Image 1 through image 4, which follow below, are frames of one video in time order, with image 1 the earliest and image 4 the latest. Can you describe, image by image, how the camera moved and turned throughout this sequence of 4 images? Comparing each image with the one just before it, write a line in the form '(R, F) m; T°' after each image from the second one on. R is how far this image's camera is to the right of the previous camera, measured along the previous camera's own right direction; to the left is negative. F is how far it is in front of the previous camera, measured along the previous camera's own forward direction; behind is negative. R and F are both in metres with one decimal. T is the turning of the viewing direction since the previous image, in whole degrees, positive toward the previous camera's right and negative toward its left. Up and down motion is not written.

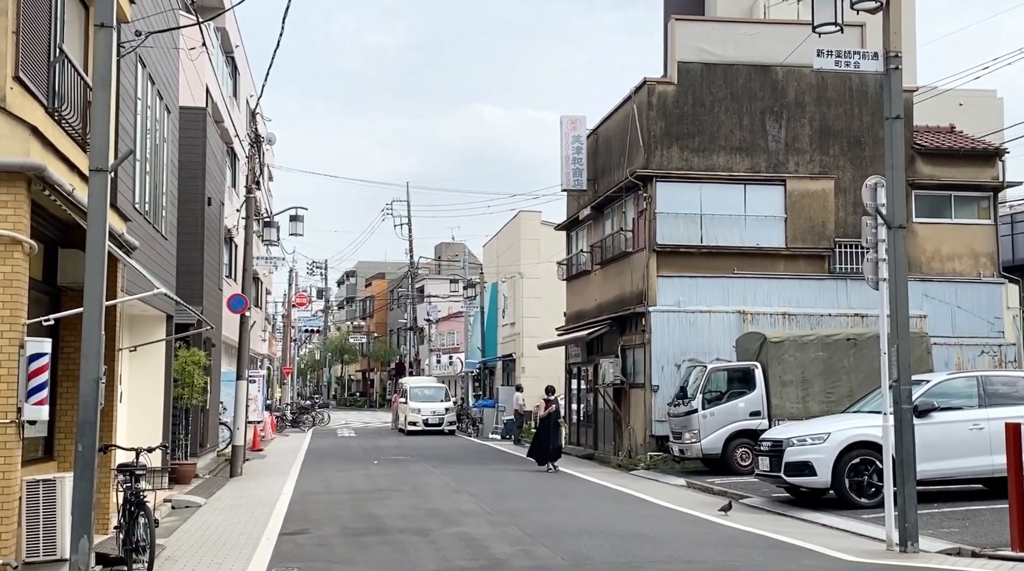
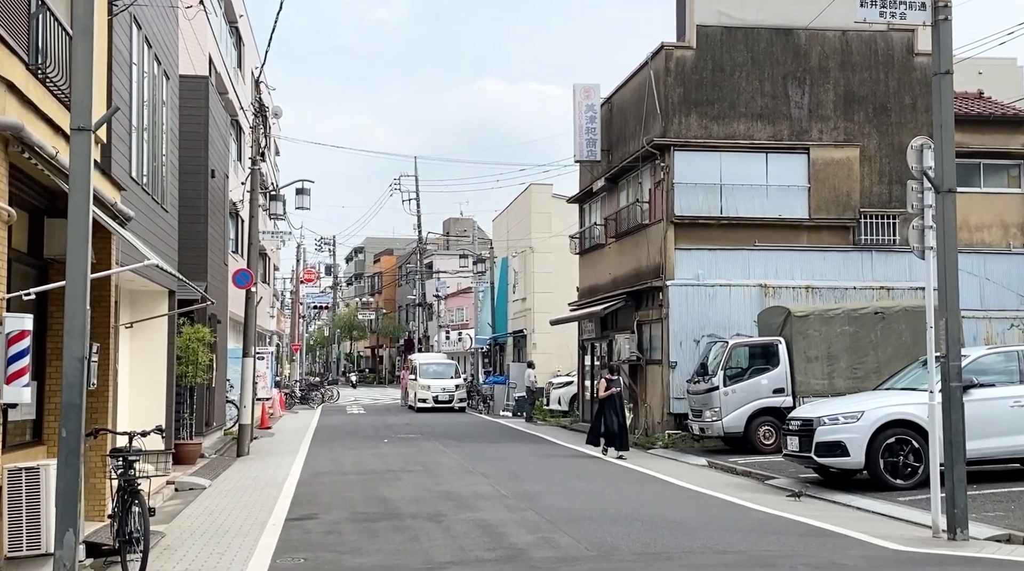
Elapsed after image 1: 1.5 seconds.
(-0.1, +0.7) m; 0°
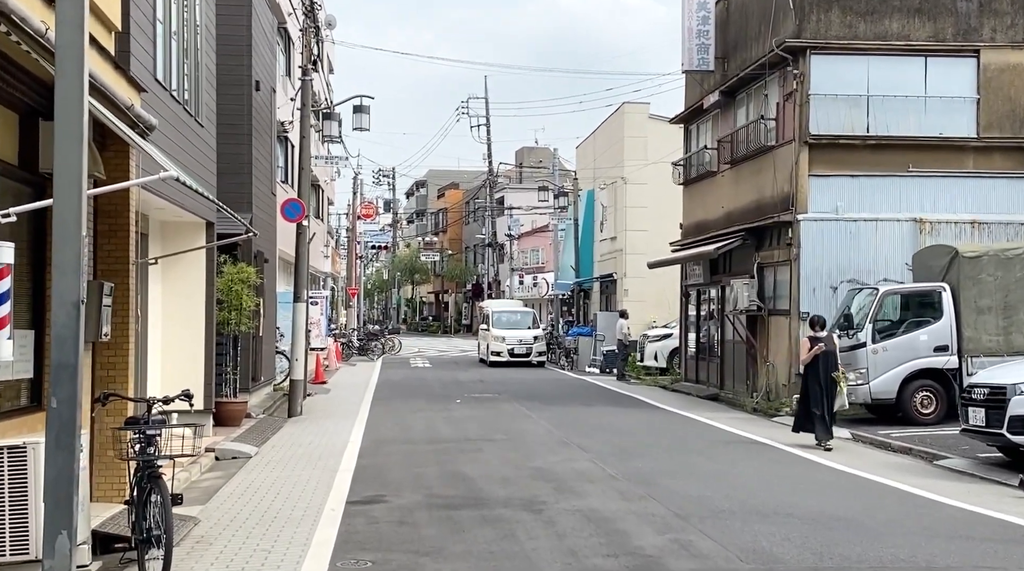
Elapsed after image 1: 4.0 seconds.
(-0.6, +3.5) m; -3°
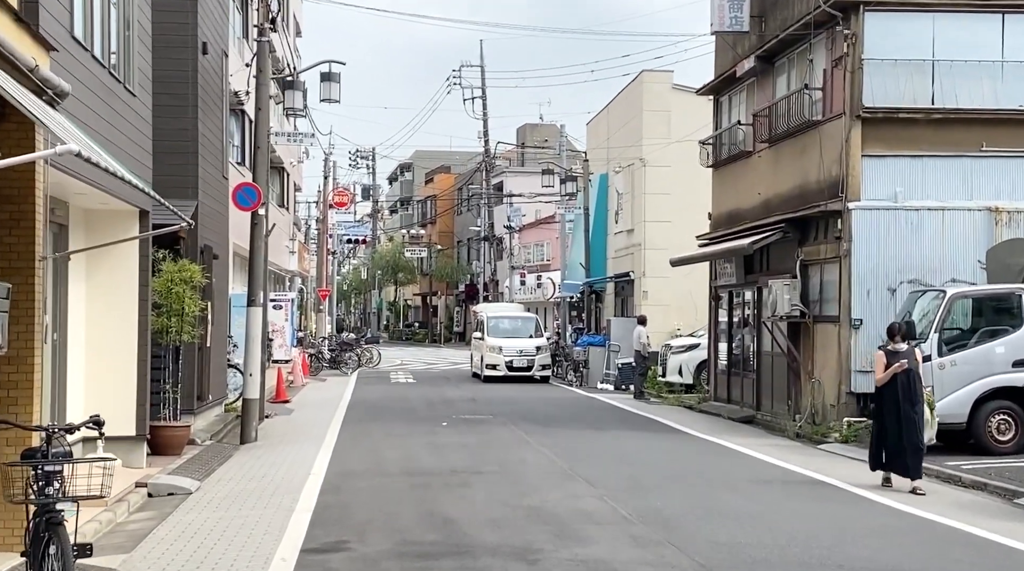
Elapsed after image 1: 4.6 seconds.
(+0.3, +2.9) m; -1°
